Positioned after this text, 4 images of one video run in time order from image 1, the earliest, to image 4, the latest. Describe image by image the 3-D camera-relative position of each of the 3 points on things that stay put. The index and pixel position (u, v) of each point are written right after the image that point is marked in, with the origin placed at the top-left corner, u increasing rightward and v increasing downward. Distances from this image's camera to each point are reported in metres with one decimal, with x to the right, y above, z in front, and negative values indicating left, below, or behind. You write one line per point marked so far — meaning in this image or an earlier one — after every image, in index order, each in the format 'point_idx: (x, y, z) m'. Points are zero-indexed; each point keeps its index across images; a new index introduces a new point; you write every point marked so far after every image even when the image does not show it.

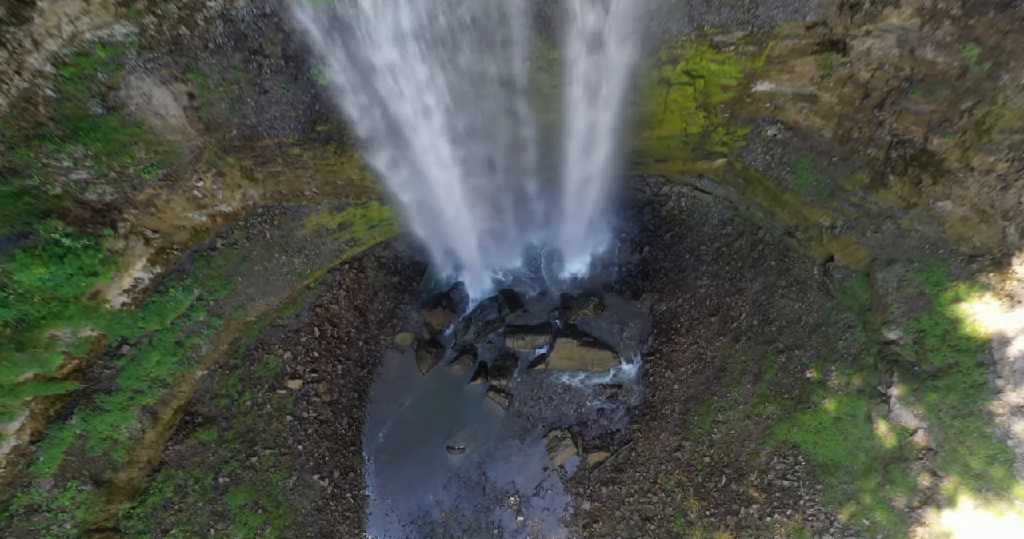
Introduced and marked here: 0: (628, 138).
0: (+2.8, +3.1, +10.1) m
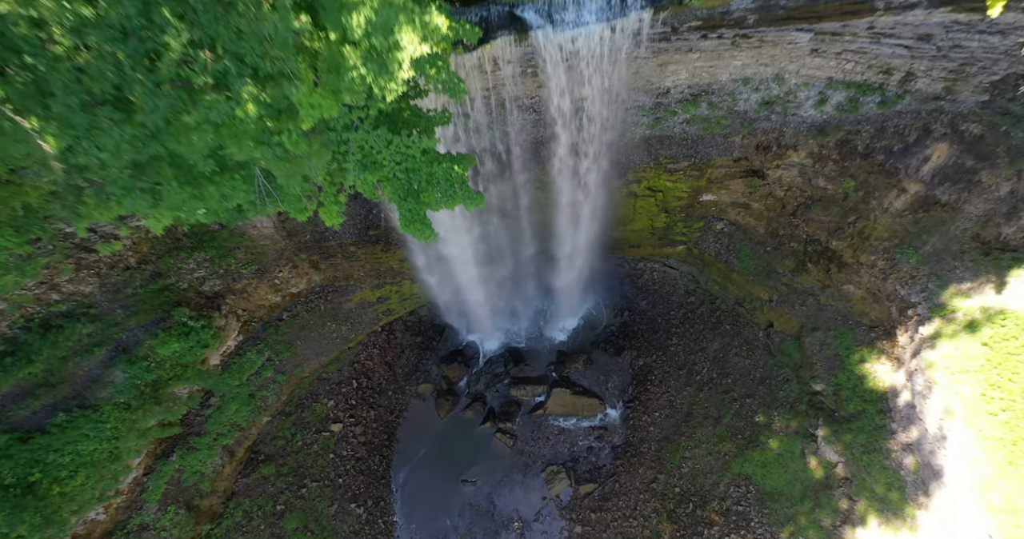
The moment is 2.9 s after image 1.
0: (+2.9, +1.2, +12.7) m
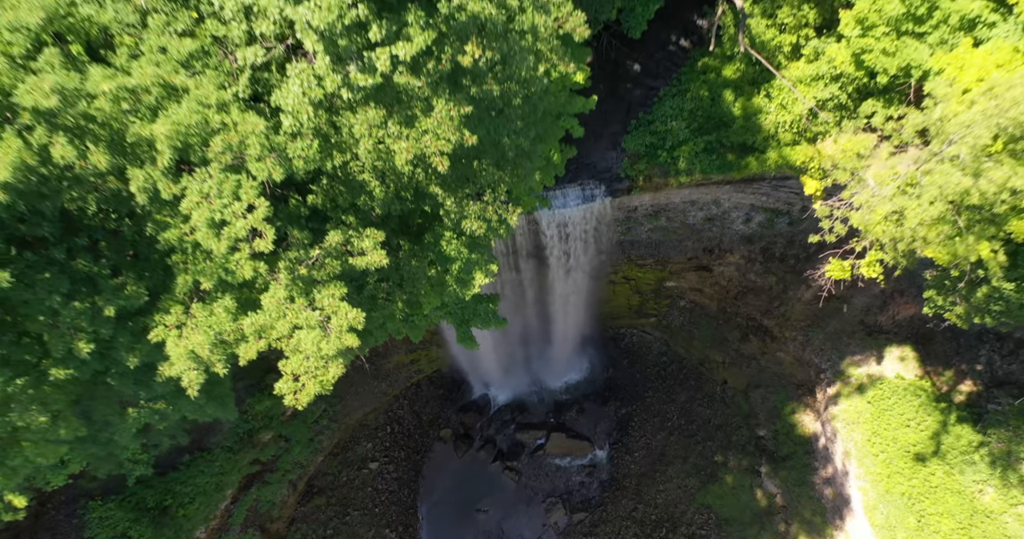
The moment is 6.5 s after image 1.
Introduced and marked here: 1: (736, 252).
0: (+3.2, -1.2, +15.9) m
1: (+7.0, +0.6, +13.1) m
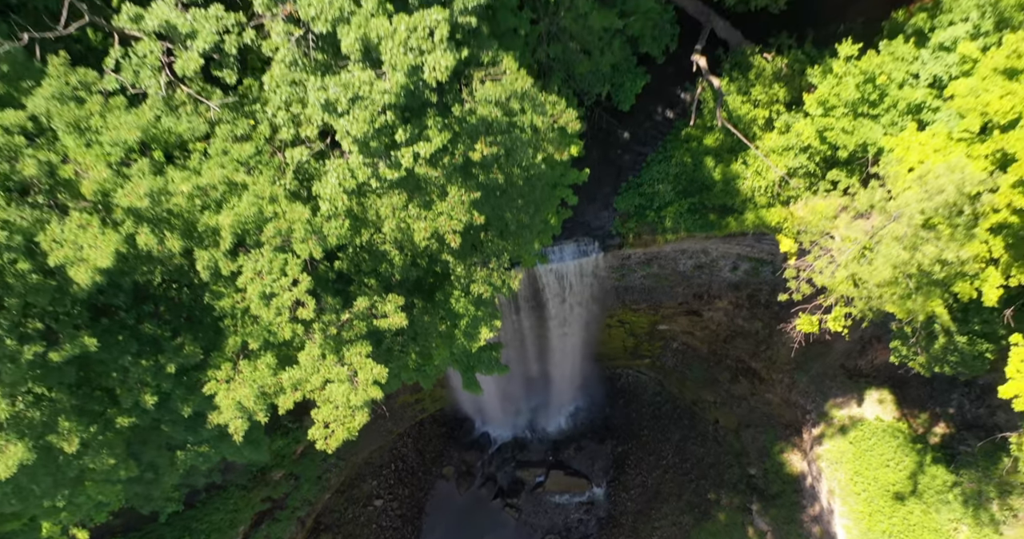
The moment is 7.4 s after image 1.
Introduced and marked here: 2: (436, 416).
0: (+3.2, -2.8, +16.6) m
1: (+7.0, -0.9, +13.9) m
2: (-3.2, -5.8, +17.1) m
